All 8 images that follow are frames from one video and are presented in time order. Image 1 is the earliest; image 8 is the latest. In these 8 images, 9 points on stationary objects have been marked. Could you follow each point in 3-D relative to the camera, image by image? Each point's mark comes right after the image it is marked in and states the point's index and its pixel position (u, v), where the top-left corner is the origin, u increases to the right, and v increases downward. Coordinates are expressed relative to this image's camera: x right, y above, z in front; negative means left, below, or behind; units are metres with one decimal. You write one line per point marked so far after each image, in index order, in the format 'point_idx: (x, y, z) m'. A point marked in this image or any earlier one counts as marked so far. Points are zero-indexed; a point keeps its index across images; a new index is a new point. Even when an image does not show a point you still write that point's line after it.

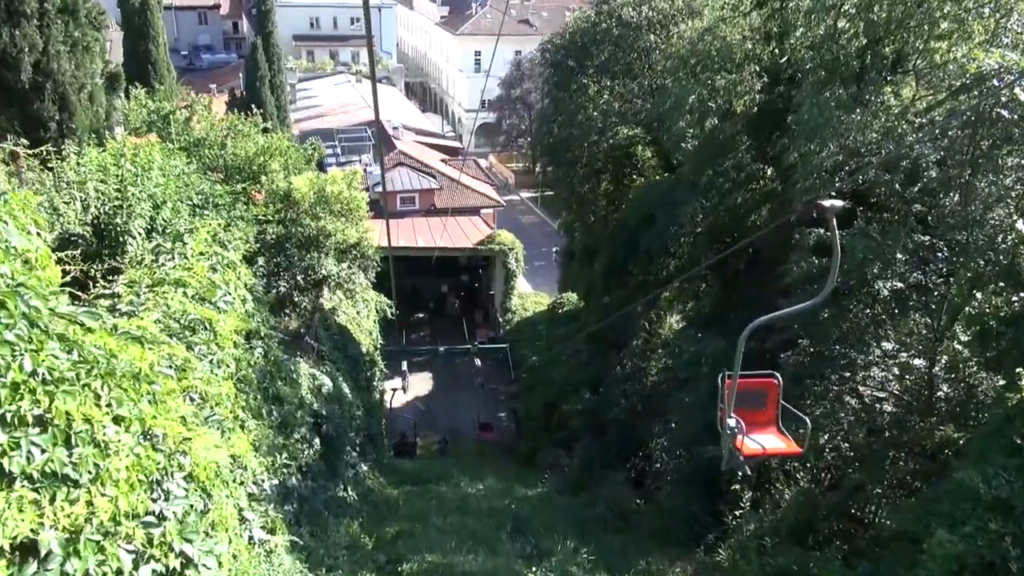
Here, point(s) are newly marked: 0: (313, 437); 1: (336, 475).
0: (-2.1, -1.6, +7.7) m
1: (-2.2, -2.4, +9.2) m
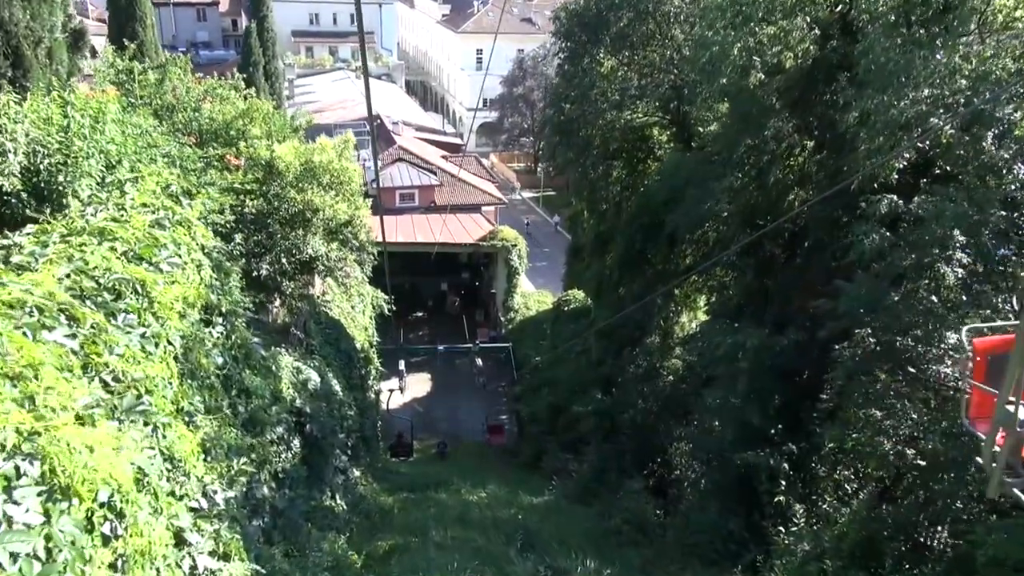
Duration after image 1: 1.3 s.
0: (-2.0, -1.4, +6.6) m
1: (-2.1, -2.2, +8.1) m
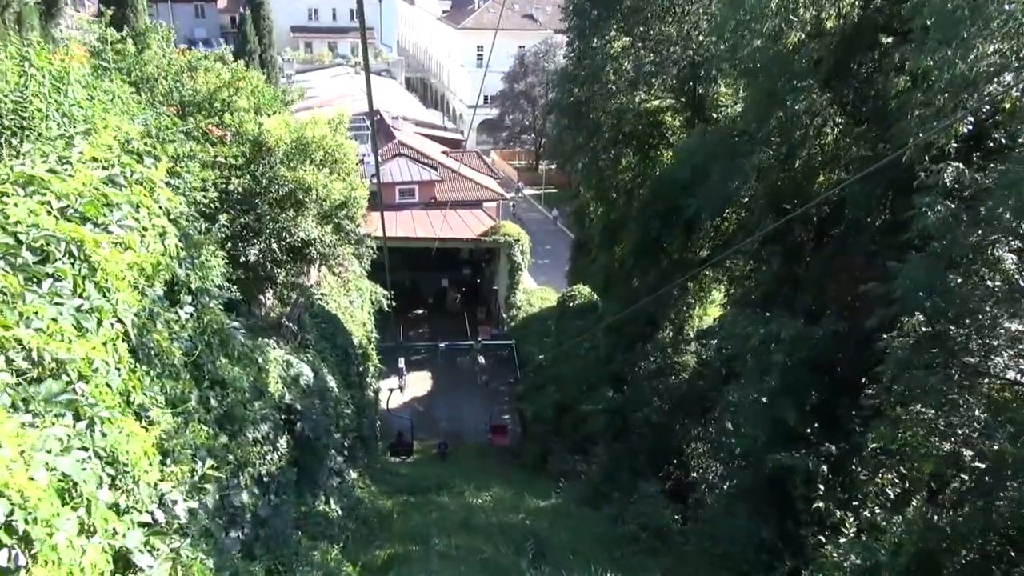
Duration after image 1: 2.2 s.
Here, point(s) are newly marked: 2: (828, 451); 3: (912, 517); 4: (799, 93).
0: (-1.9, -1.2, +5.9) m
1: (-2.0, -2.0, +7.4) m
2: (+3.0, -1.5, +6.8) m
3: (+3.2, -1.8, +5.7) m
4: (+3.1, +2.1, +7.8) m
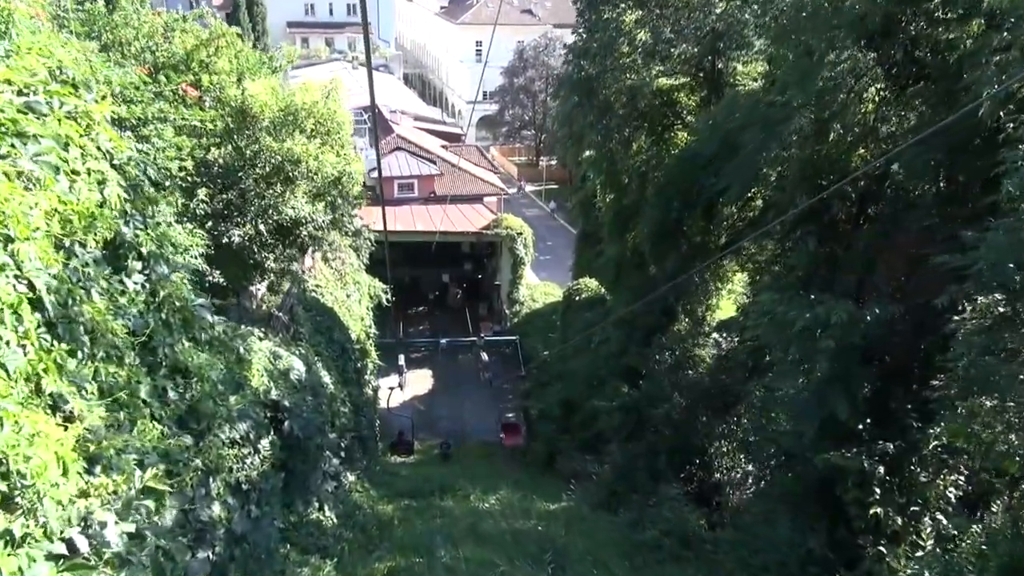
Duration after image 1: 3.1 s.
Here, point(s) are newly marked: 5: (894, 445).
0: (-1.8, -1.1, +5.1) m
1: (-1.9, -1.9, +6.6) m
2: (+3.1, -1.4, +6.1) m
3: (+3.3, -1.6, +4.9) m
4: (+3.2, +2.3, +7.1) m
5: (+3.2, -1.3, +6.1) m
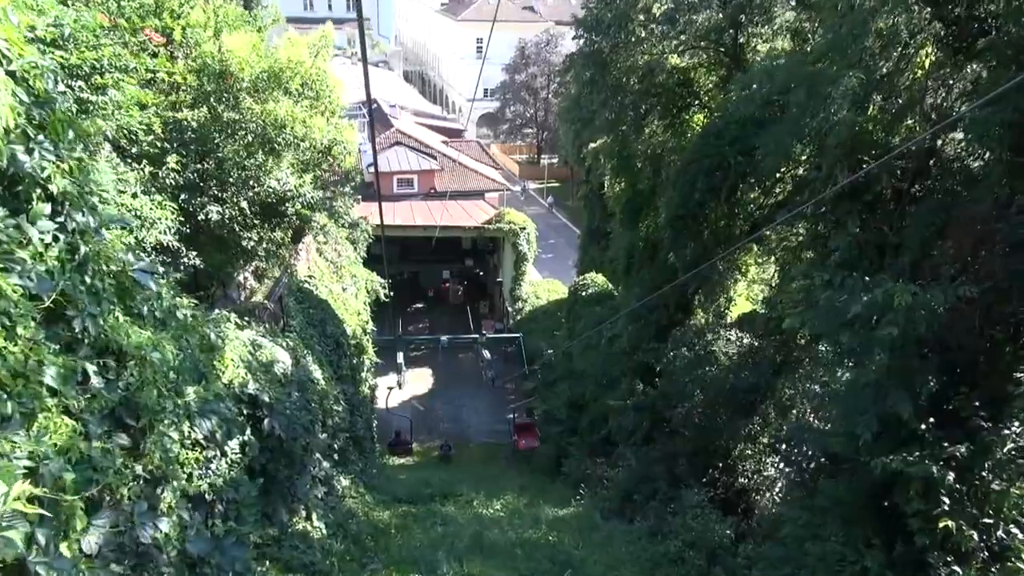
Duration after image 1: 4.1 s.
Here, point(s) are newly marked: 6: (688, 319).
0: (-1.7, -0.9, +4.3) m
1: (-1.8, -1.7, +5.9) m
2: (+3.2, -1.2, +5.3) m
3: (+3.4, -1.5, +4.2) m
4: (+3.3, +2.4, +6.3) m
5: (+3.3, -1.2, +5.3) m
6: (+2.7, -0.5, +11.3) m
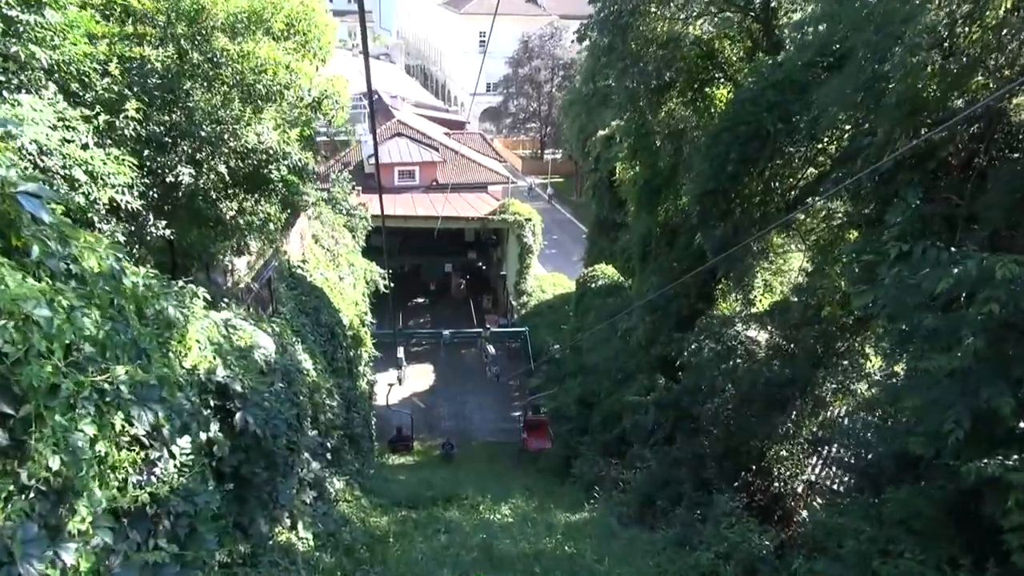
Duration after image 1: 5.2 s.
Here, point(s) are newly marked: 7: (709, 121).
0: (-1.5, -0.7, +3.5) m
1: (-1.6, -1.5, +5.0) m
2: (+3.3, -1.0, +4.4) m
3: (+3.5, -1.3, +3.3) m
4: (+3.5, +2.6, +5.4) m
5: (+3.4, -1.0, +4.4) m
6: (+2.9, -0.3, +10.5) m
7: (+2.9, +2.5, +10.9) m
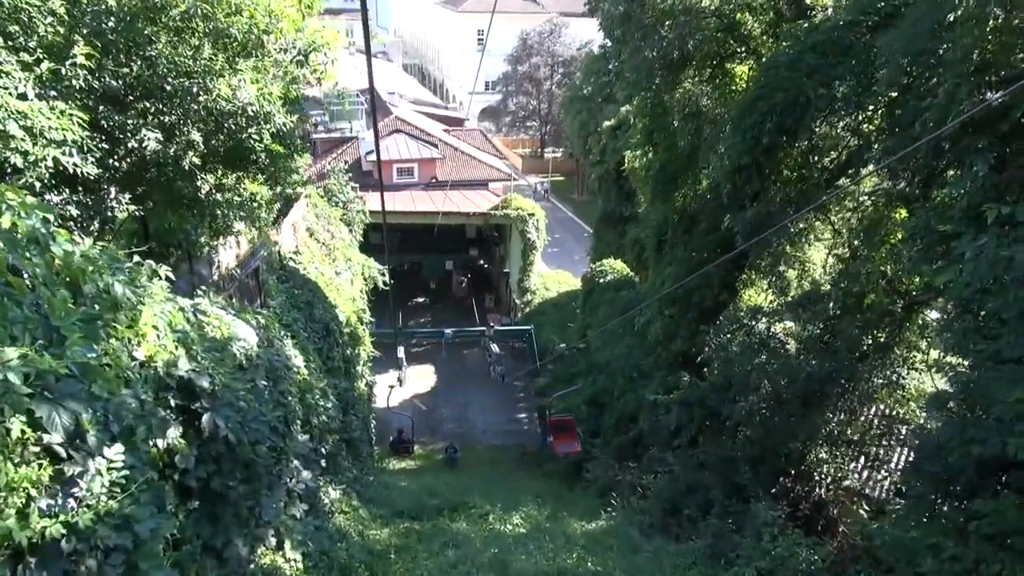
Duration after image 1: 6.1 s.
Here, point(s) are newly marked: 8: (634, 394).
0: (-1.4, -0.6, +2.7) m
1: (-1.5, -1.4, +4.2) m
2: (+3.5, -0.9, +3.7) m
3: (+3.6, -1.1, +2.5) m
4: (+3.6, +2.8, +4.7) m
5: (+3.6, -0.8, +3.7) m
6: (+3.0, -0.2, +9.7) m
7: (+3.0, +2.6, +10.1) m
8: (+2.0, -1.7, +11.7) m
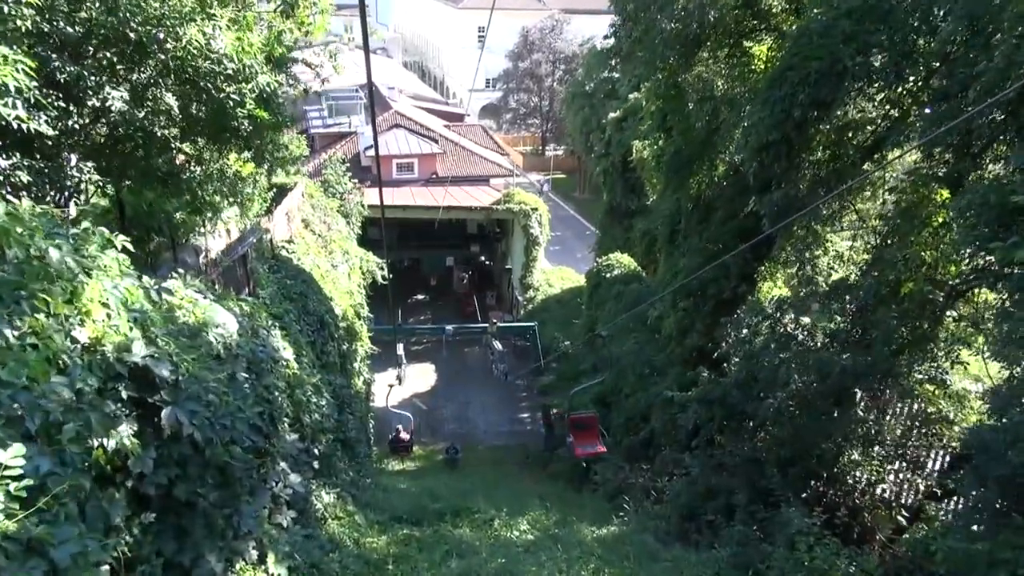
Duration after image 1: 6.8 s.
0: (-1.3, -0.5, +2.1) m
1: (-1.4, -1.3, +3.6) m
2: (+3.5, -0.7, +3.1) m
3: (+3.7, -1.0, +1.9) m
4: (+3.6, +2.9, +4.1) m
5: (+3.6, -0.7, +3.1) m
6: (+3.1, 0.0, +9.1) m
7: (+3.1, +2.8, +9.5) m
8: (+2.0, -1.6, +11.2) m
